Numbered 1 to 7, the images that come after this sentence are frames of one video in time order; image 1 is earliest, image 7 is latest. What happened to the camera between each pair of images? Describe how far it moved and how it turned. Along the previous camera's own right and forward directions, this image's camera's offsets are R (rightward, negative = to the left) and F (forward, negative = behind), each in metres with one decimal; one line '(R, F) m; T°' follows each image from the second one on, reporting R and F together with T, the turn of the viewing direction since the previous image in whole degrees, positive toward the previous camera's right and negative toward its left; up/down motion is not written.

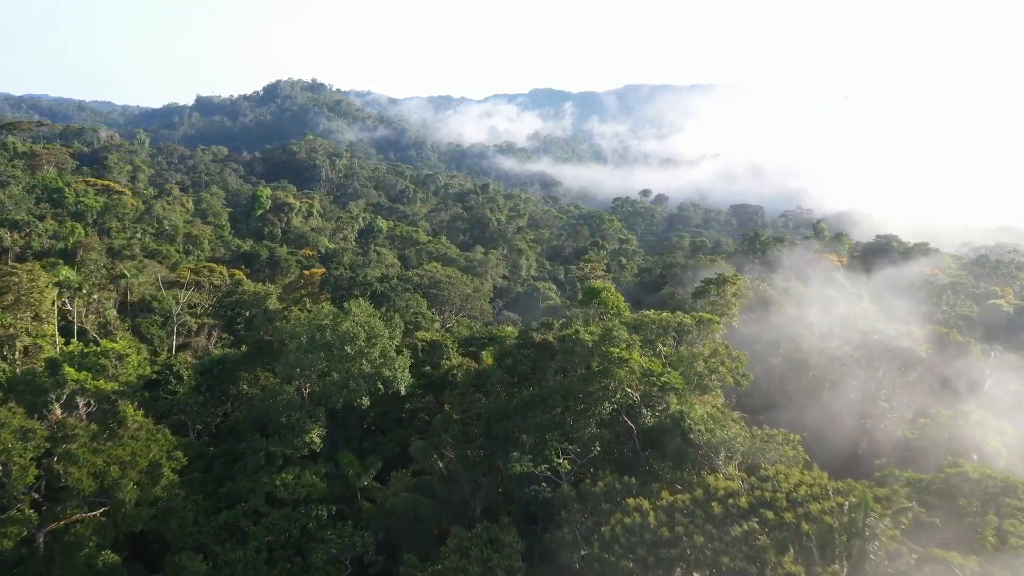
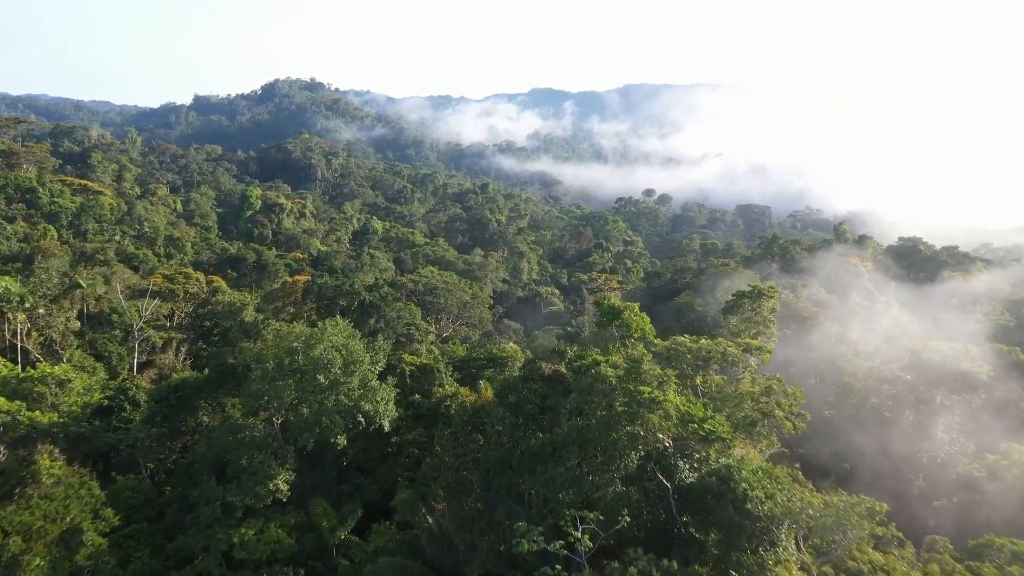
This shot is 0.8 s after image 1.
(-0.1, +2.3) m; 0°
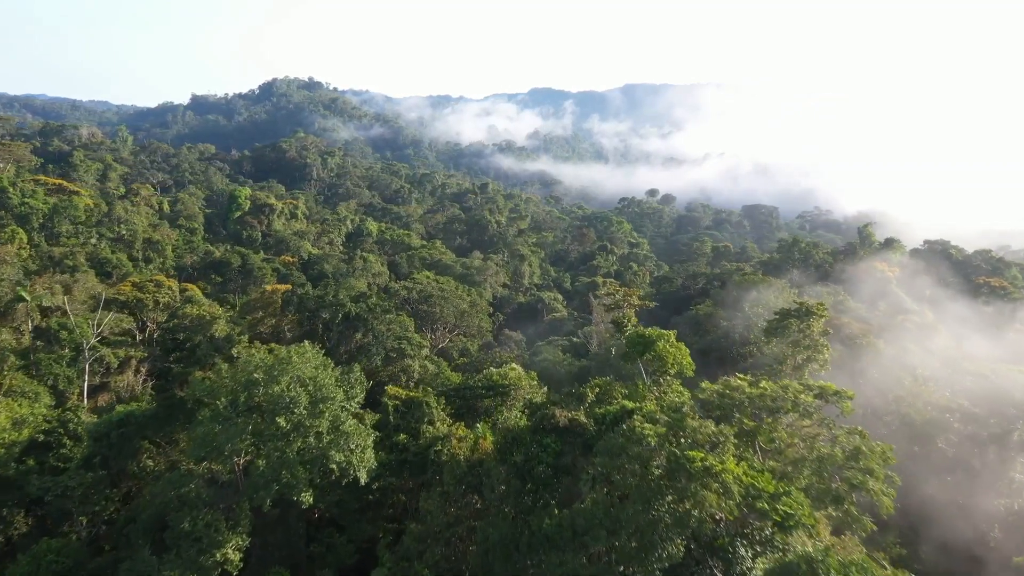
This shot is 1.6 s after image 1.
(-0.1, +2.4) m; 0°
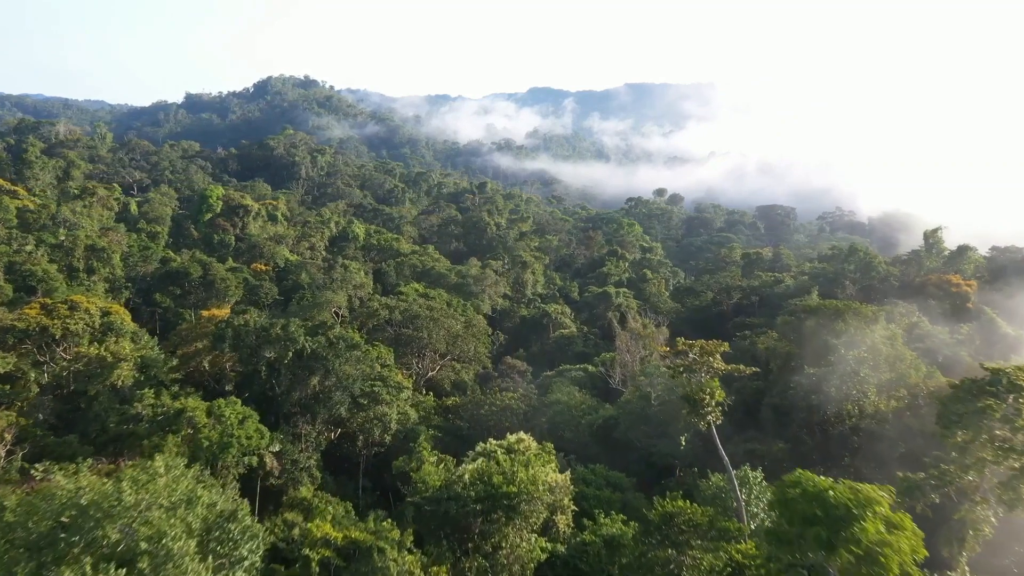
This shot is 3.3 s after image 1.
(-0.1, +5.2) m; 0°
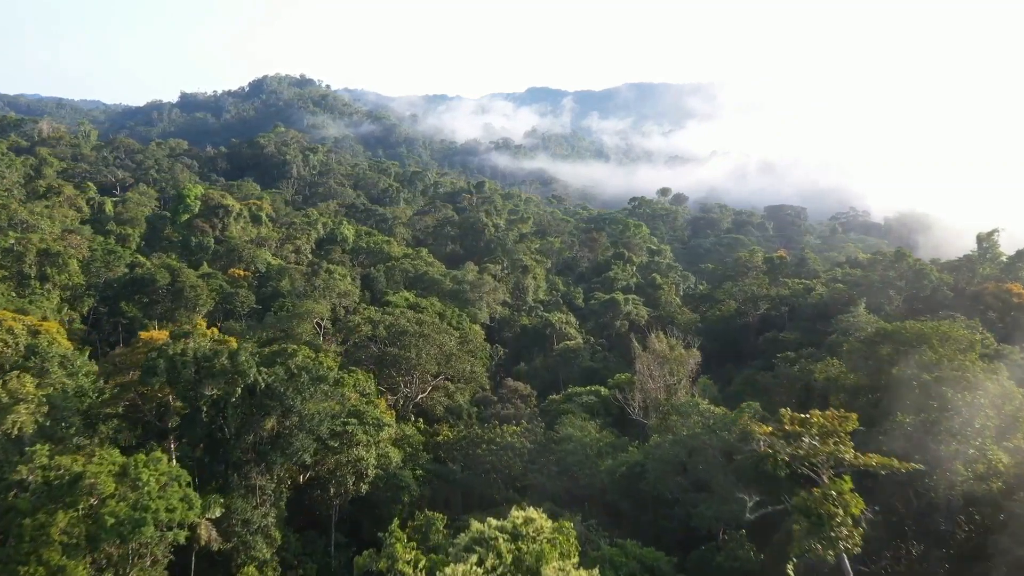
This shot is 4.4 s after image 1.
(-0.1, +3.2) m; 0°
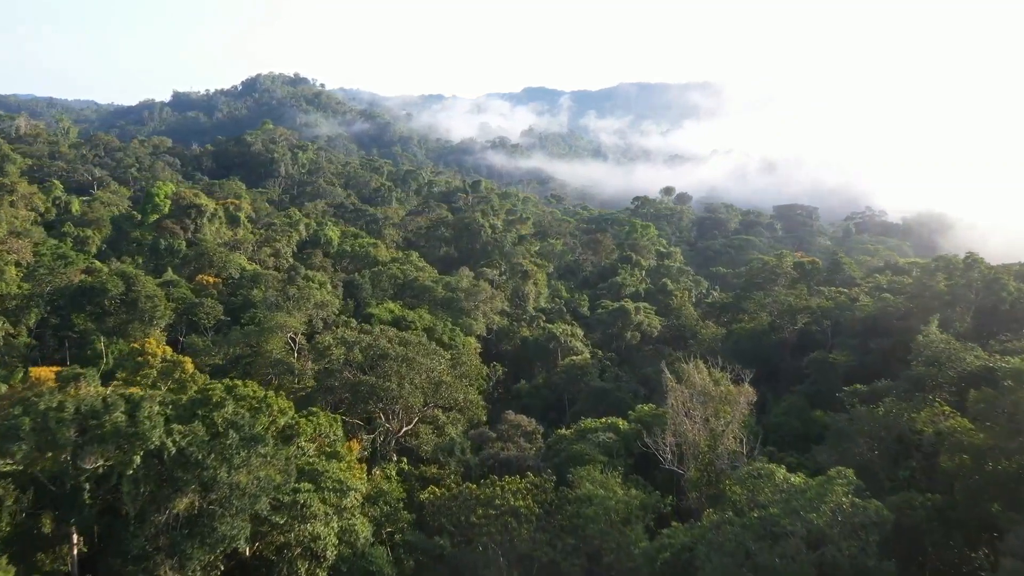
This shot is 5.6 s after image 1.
(-0.1, +3.6) m; 0°
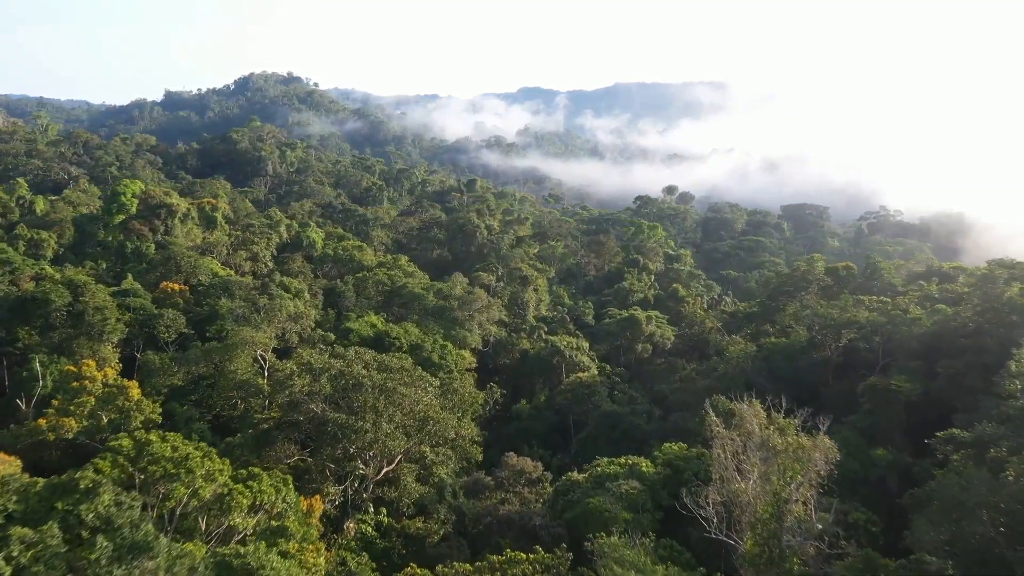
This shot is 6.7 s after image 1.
(-0.1, +3.2) m; 0°
